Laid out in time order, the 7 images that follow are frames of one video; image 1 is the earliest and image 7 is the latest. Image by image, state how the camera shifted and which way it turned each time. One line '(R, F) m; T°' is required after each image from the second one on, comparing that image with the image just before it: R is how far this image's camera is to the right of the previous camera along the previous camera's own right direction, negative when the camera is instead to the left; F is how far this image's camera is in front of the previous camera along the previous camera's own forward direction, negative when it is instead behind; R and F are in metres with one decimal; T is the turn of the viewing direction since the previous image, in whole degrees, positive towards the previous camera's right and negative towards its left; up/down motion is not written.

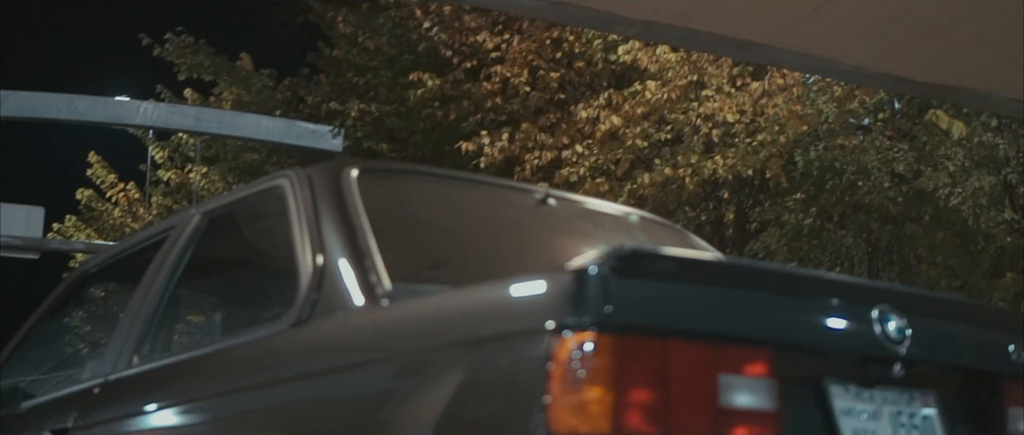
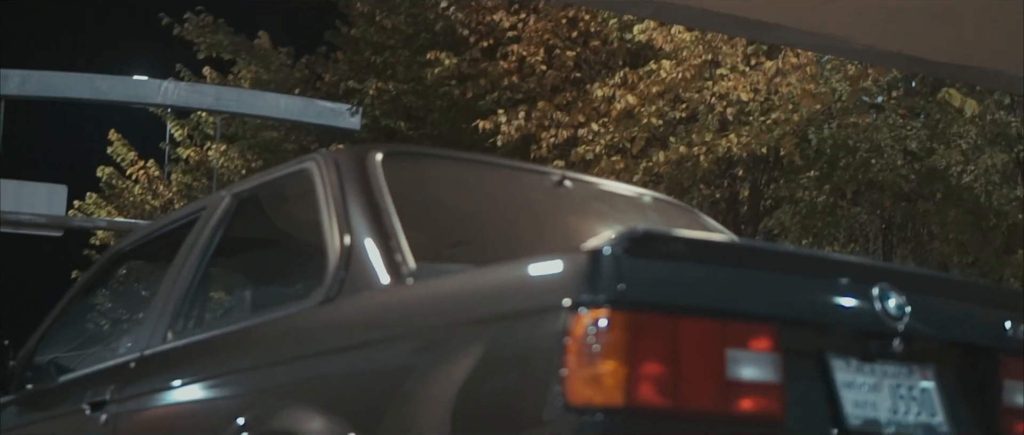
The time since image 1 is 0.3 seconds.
(0.0, -0.2) m; -1°
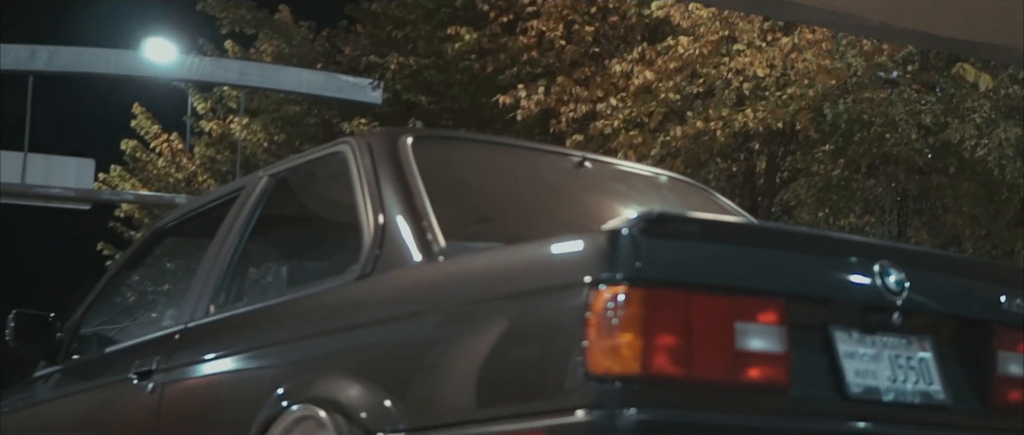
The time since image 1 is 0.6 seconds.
(0.0, -0.2) m; -1°
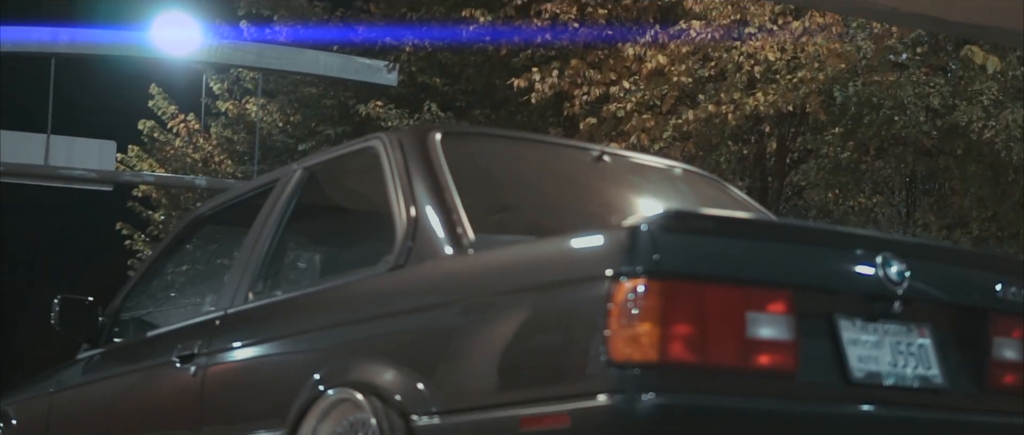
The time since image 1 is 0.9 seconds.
(0.0, -0.2) m; 0°
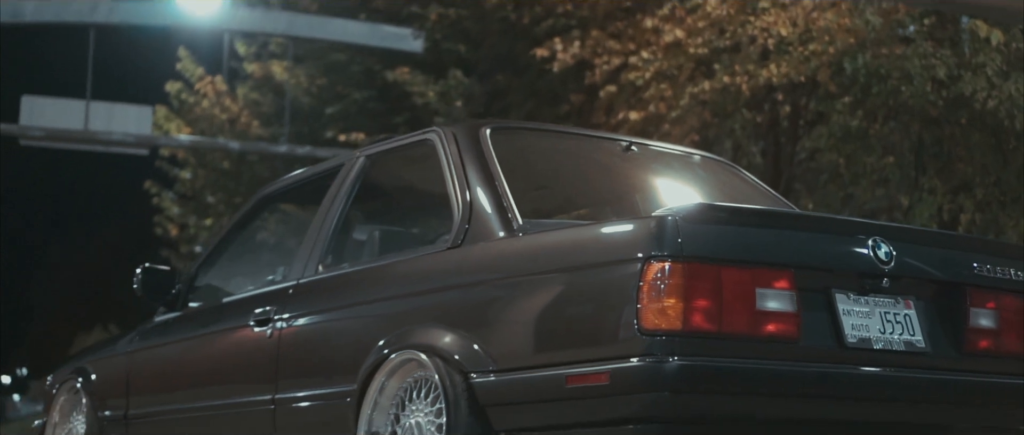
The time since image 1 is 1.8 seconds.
(-0.1, -0.6) m; -1°
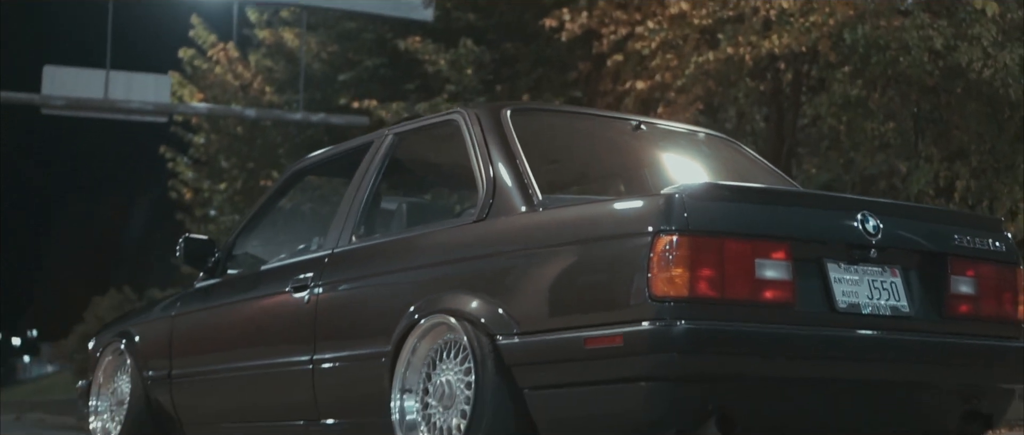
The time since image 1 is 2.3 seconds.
(-0.1, -0.4) m; 0°
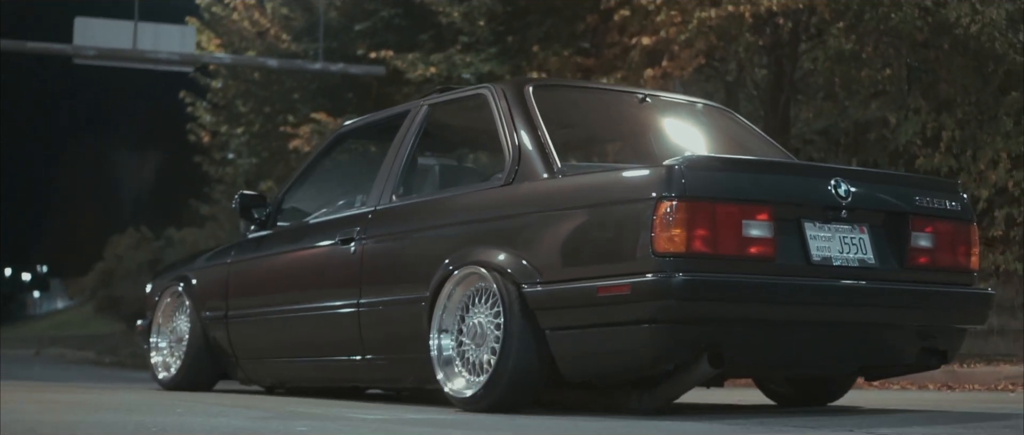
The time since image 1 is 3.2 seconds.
(-0.1, -0.8) m; 0°
